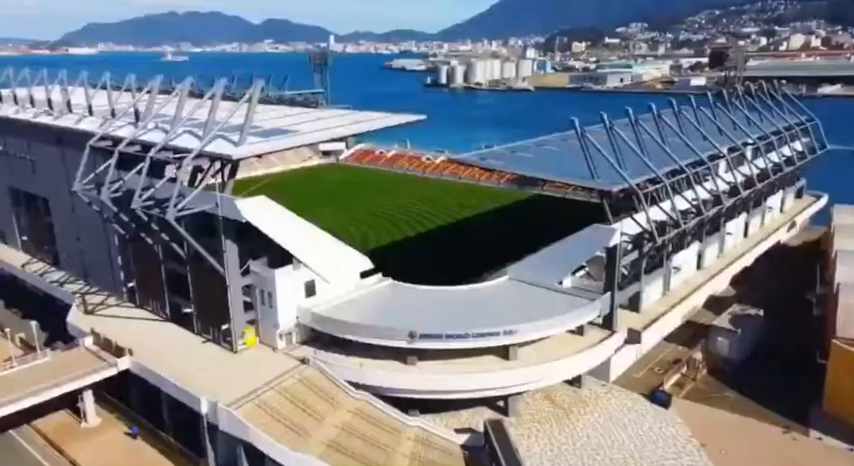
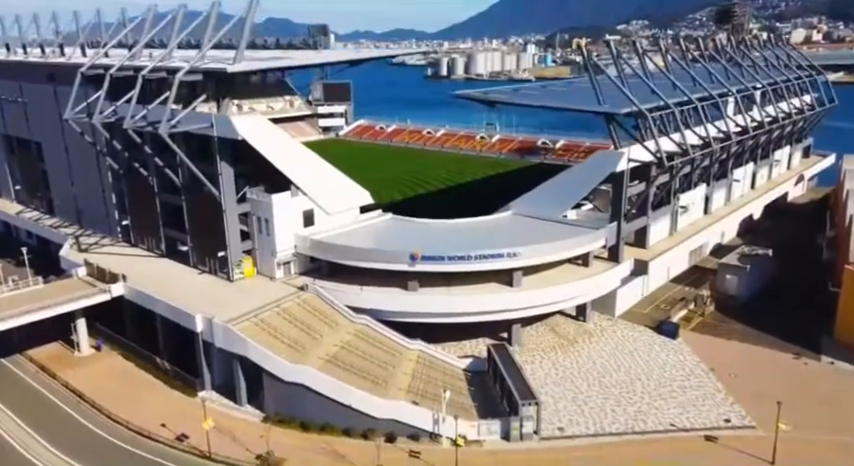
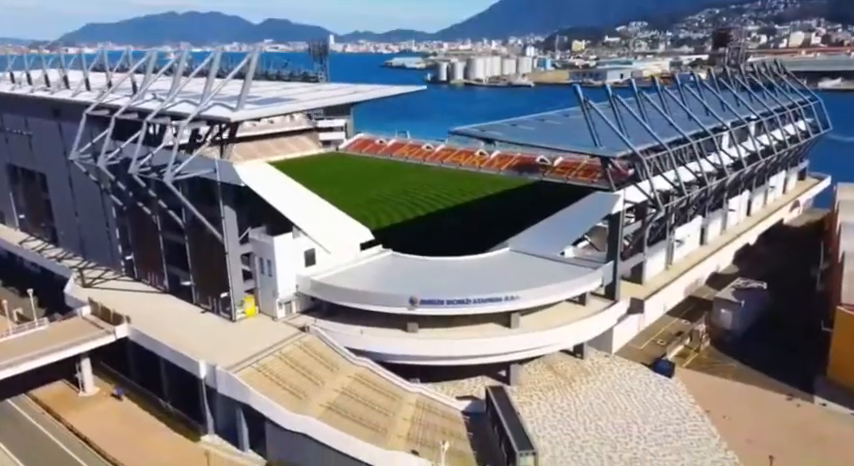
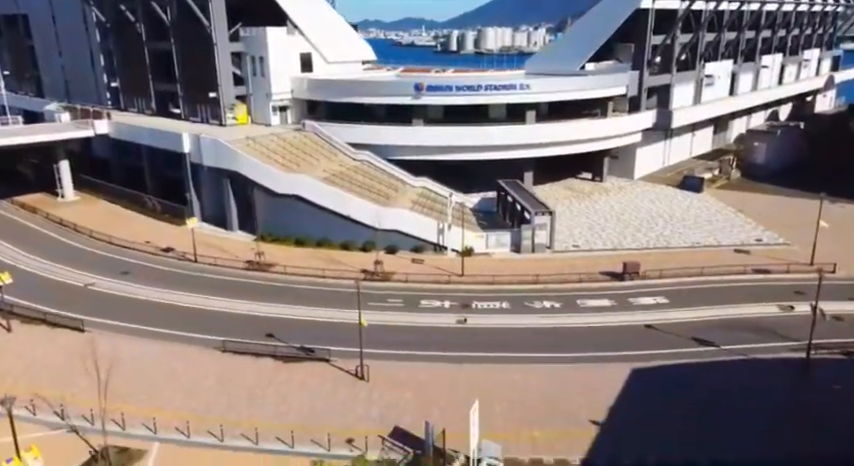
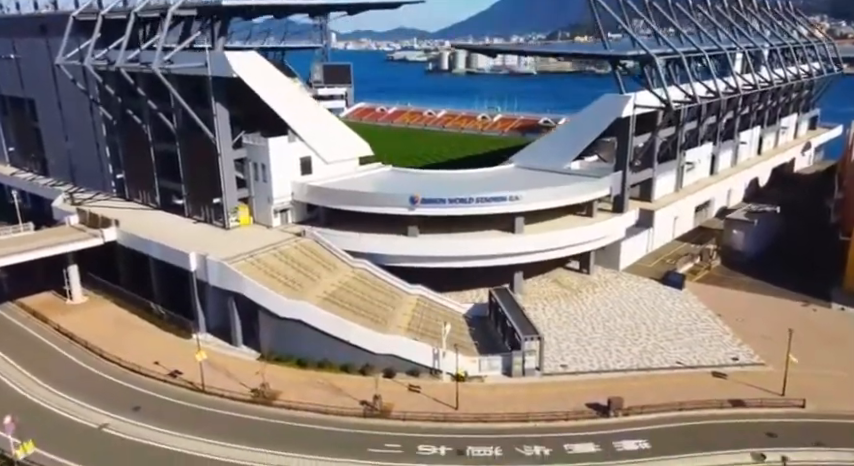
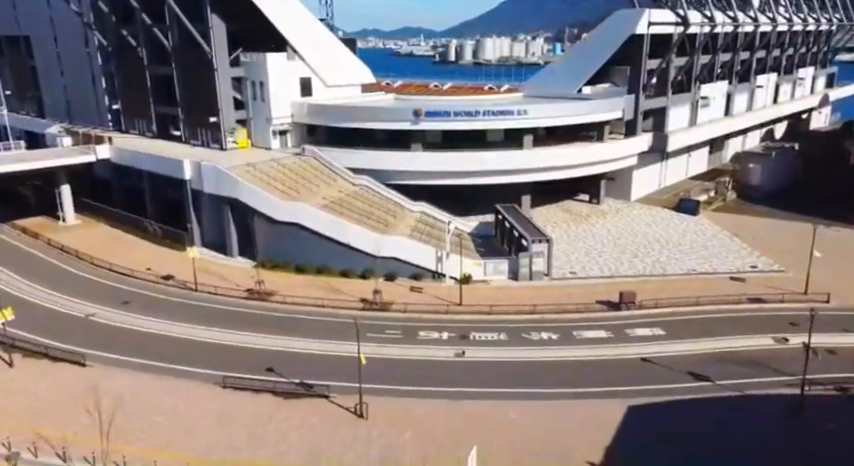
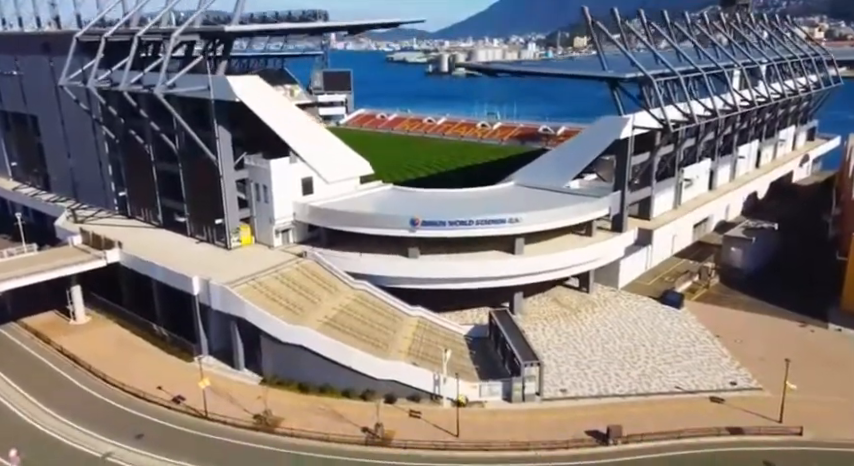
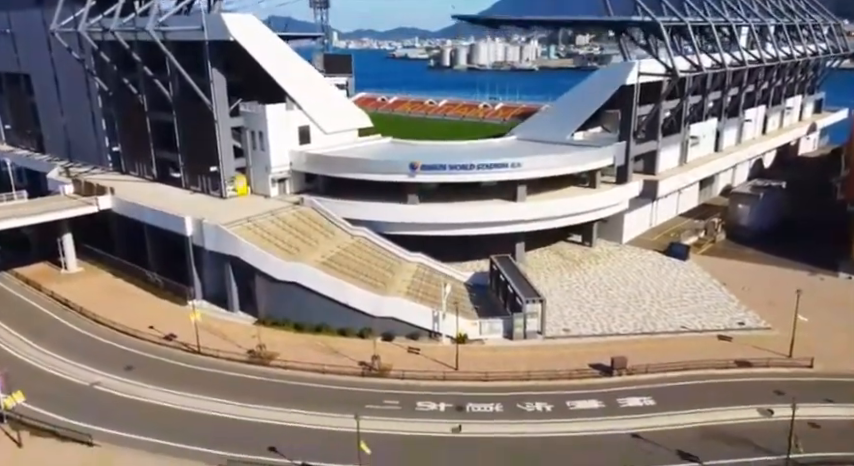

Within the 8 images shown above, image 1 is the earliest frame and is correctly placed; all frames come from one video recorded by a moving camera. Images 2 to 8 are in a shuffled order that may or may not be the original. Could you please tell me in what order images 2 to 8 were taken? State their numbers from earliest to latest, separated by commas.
3, 2, 7, 5, 8, 6, 4
